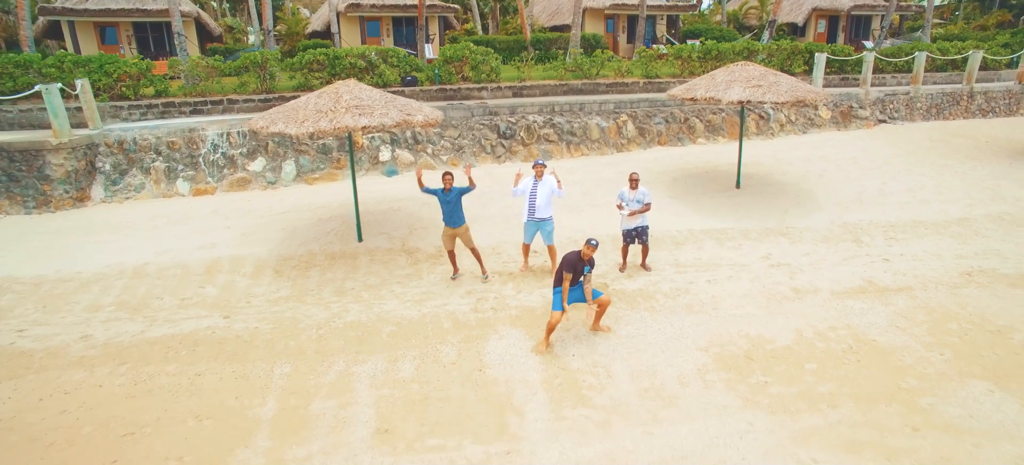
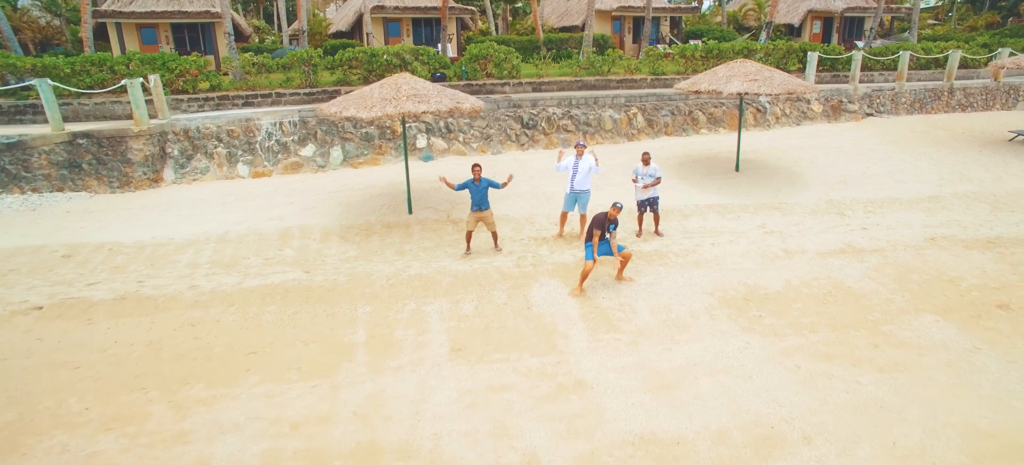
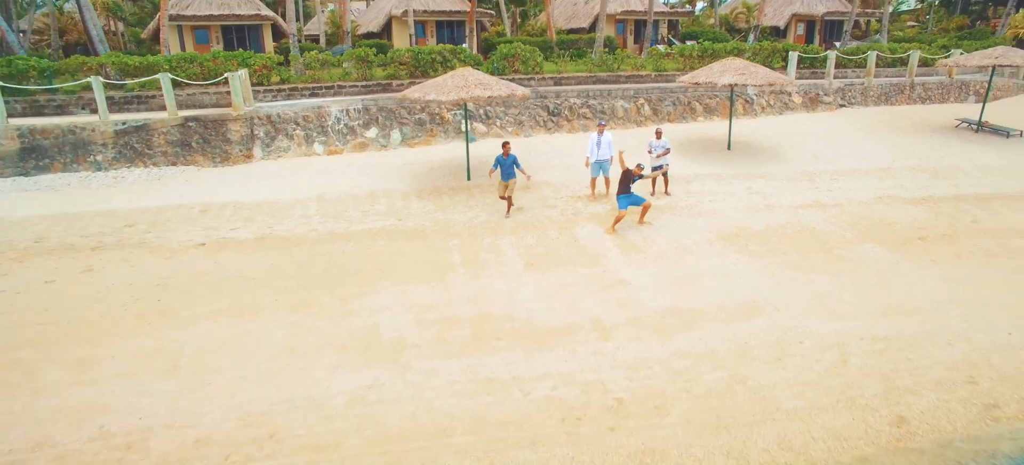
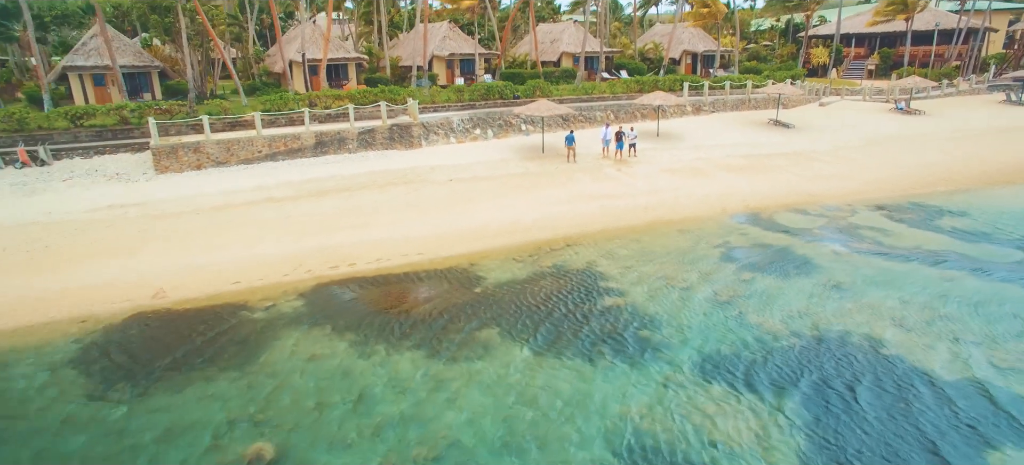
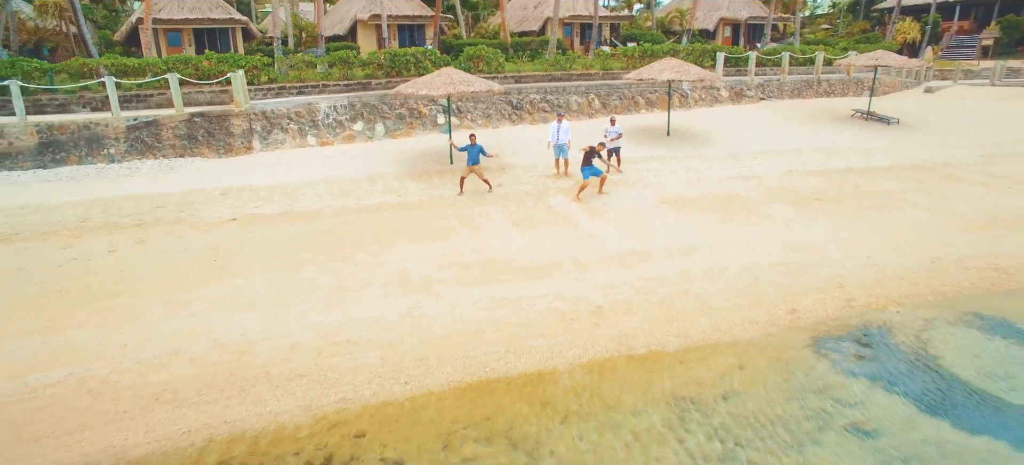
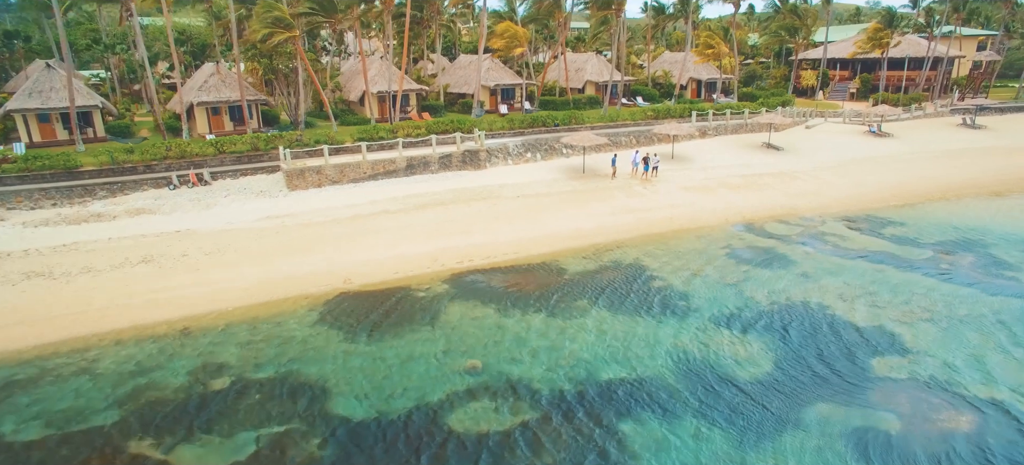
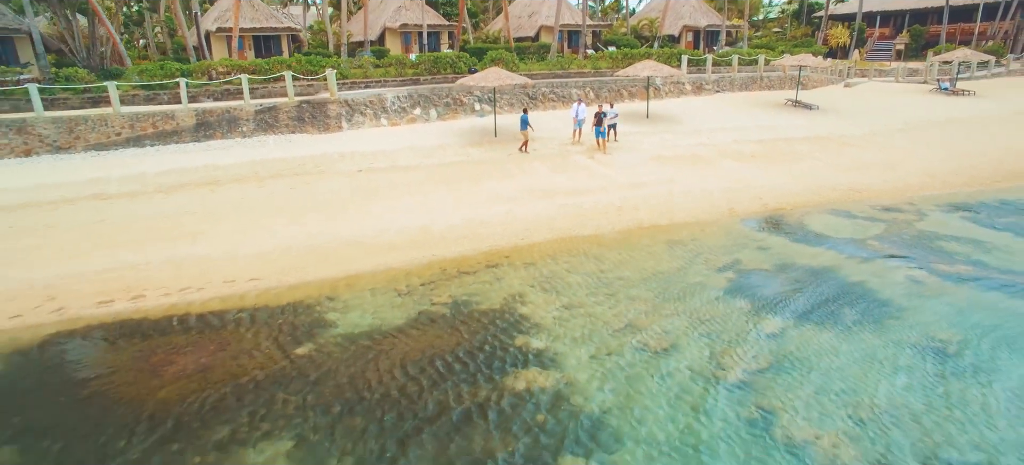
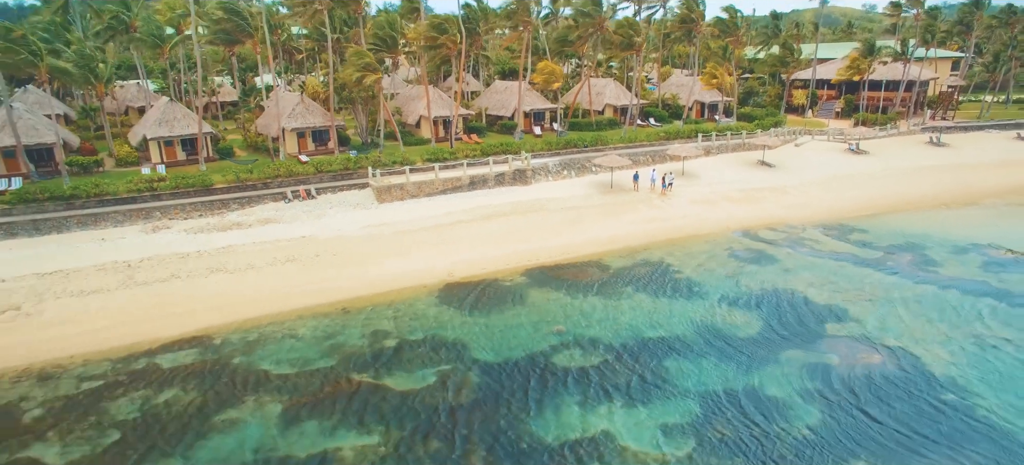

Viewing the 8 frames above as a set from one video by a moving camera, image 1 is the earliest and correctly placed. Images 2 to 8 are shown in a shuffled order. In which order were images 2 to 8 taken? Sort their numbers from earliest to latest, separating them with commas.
2, 3, 5, 7, 4, 6, 8
